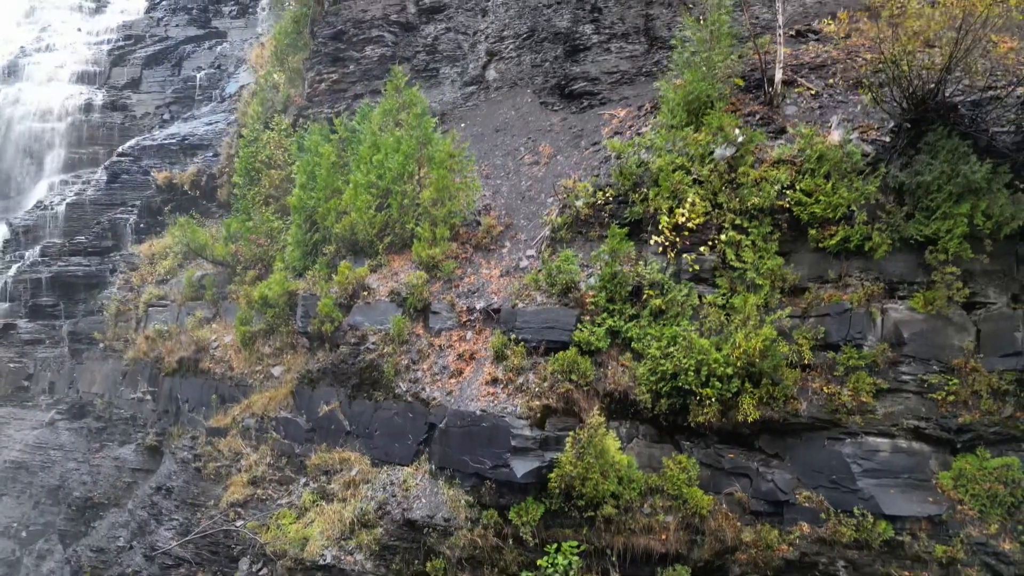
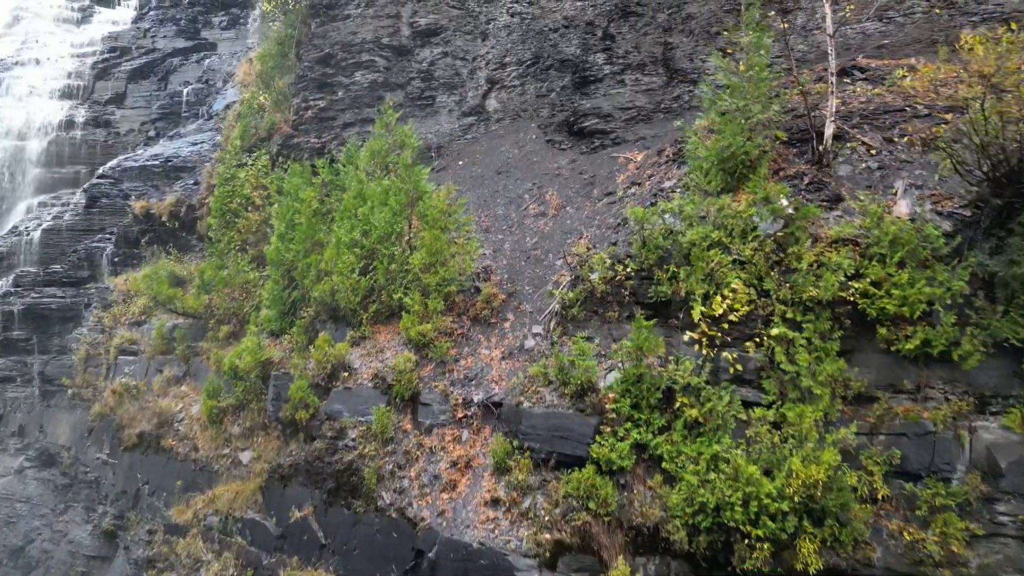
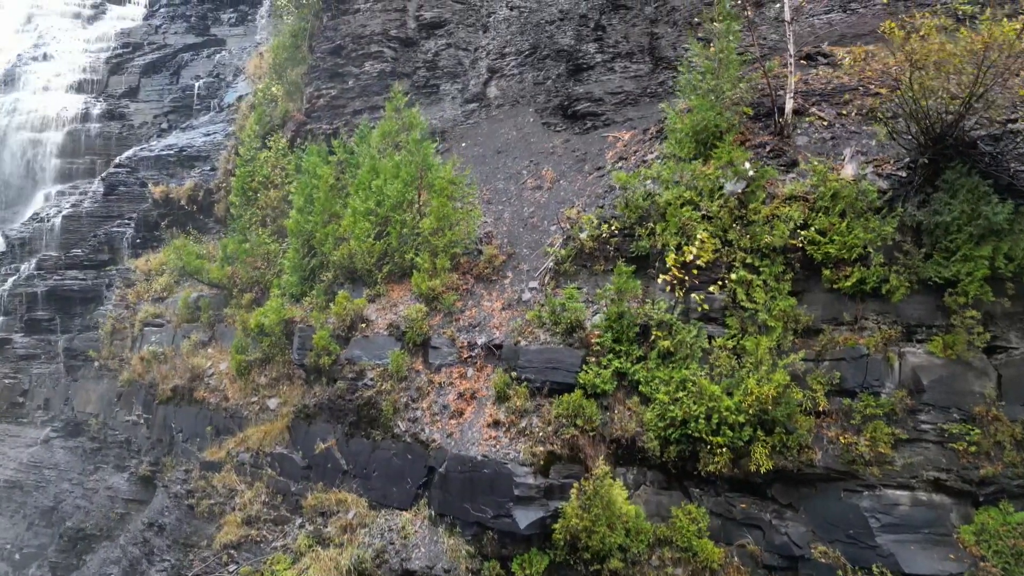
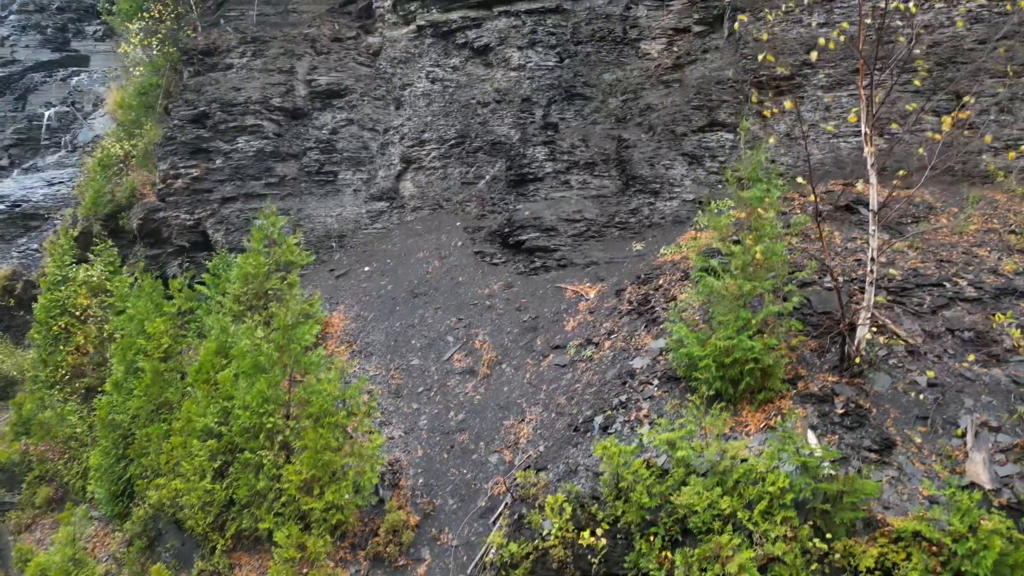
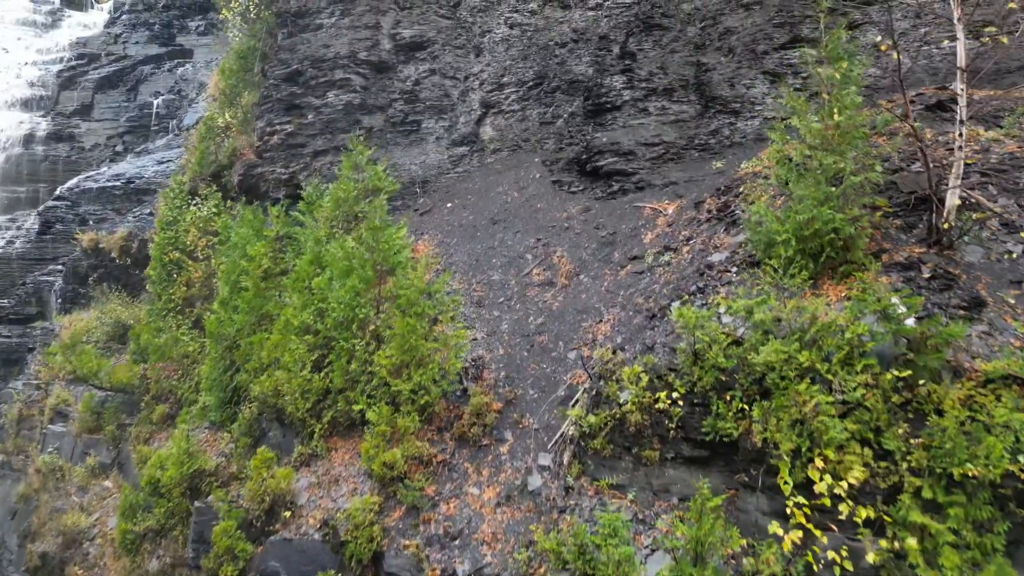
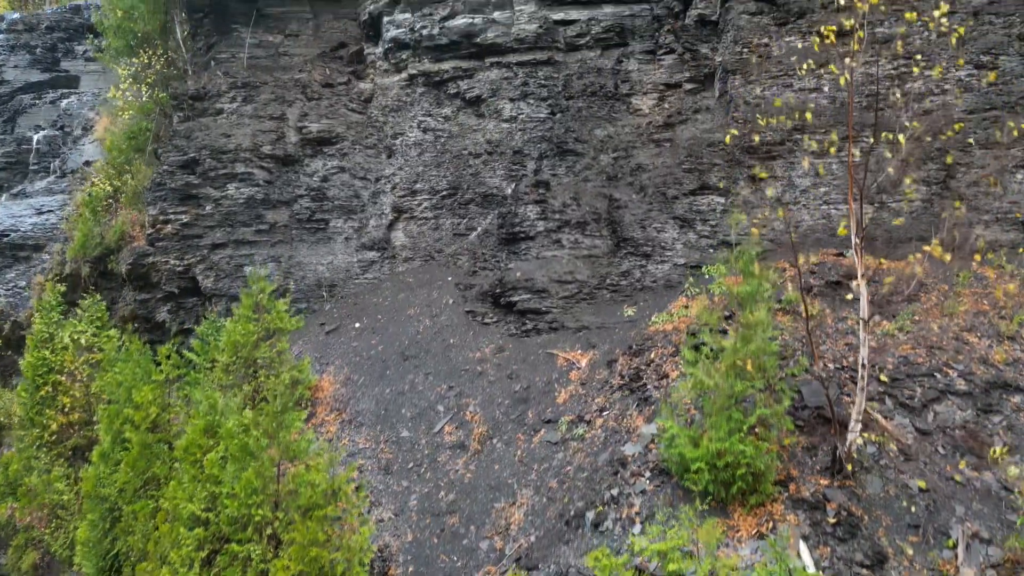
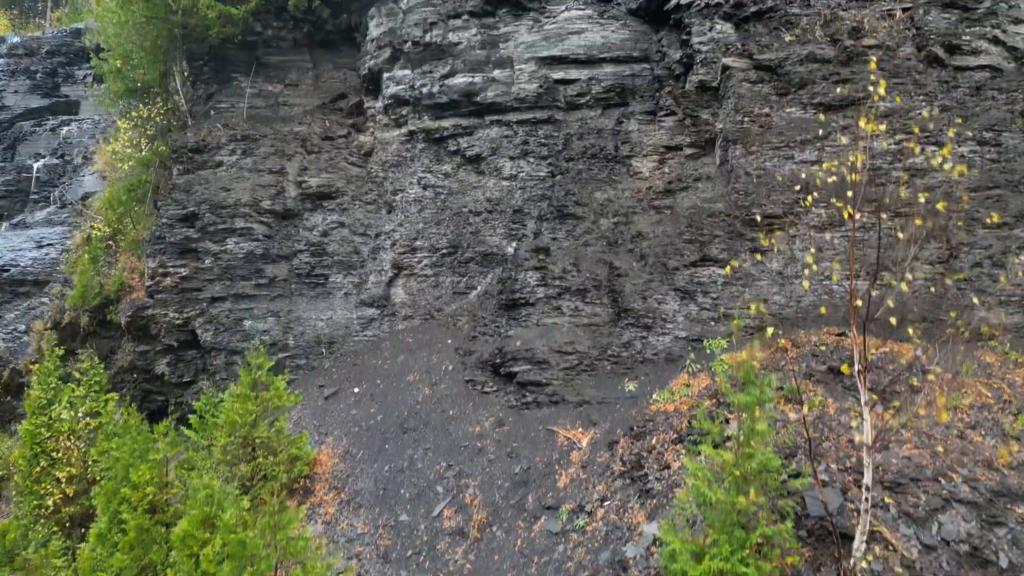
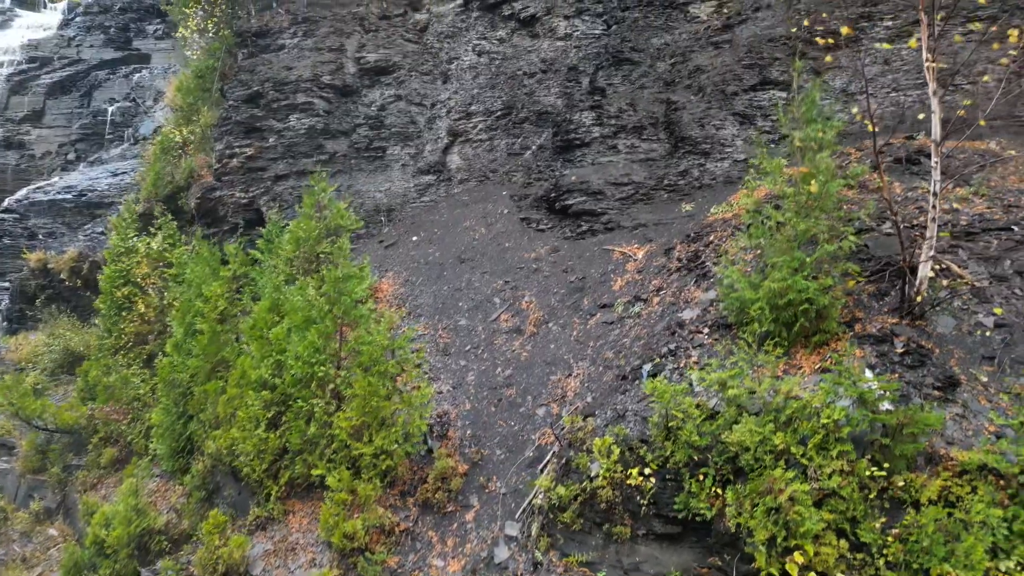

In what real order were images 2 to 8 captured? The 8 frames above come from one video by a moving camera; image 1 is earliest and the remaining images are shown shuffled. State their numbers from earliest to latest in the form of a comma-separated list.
3, 2, 5, 8, 4, 6, 7
